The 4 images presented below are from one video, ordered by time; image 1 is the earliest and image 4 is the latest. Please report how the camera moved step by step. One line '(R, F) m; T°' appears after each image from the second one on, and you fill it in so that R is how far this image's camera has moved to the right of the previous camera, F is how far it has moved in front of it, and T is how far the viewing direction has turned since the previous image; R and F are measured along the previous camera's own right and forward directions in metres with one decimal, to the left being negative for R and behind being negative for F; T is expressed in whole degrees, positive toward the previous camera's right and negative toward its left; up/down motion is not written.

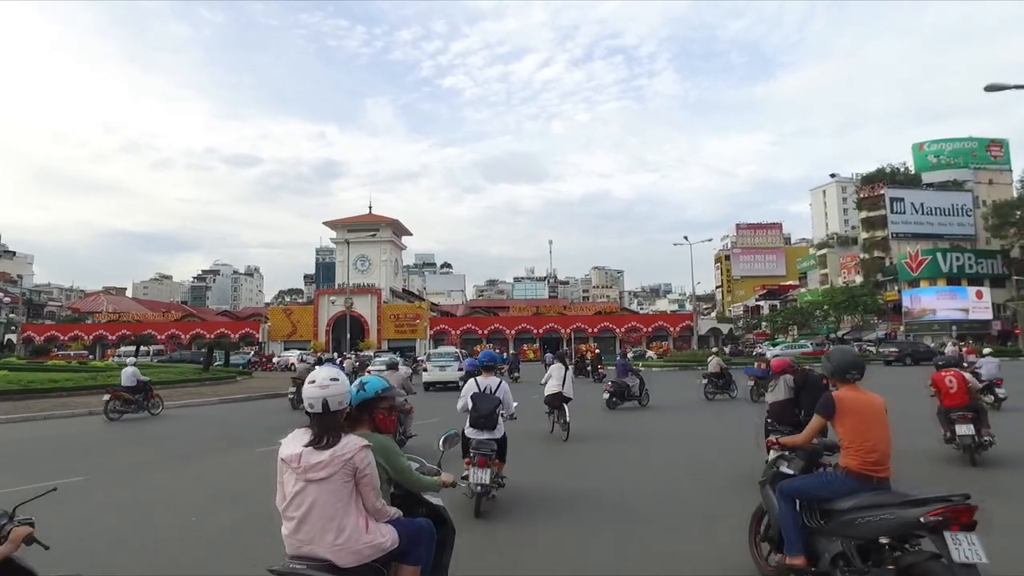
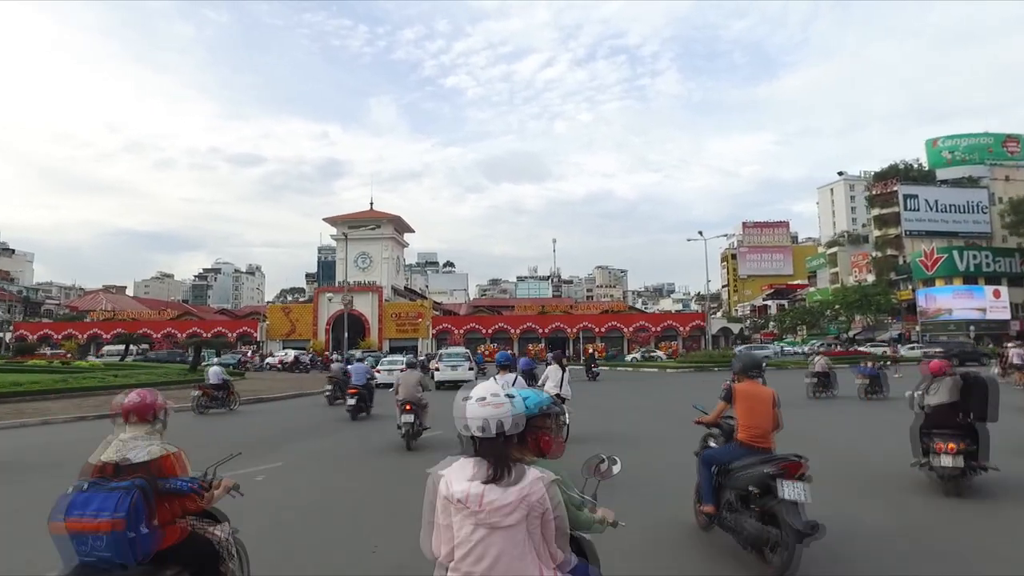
(-0.2, +1.3) m; 0°
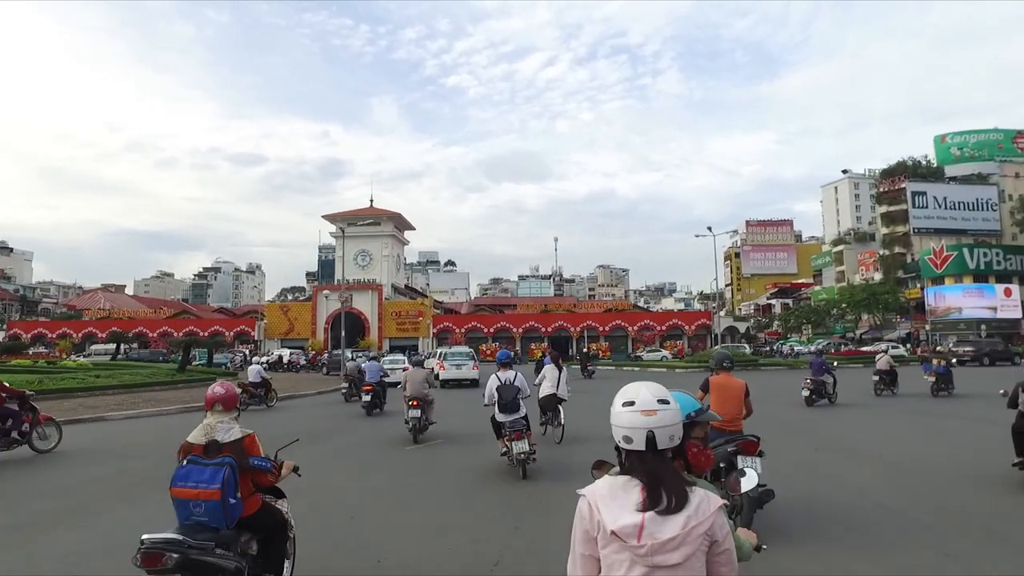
(-0.1, +0.8) m; 0°
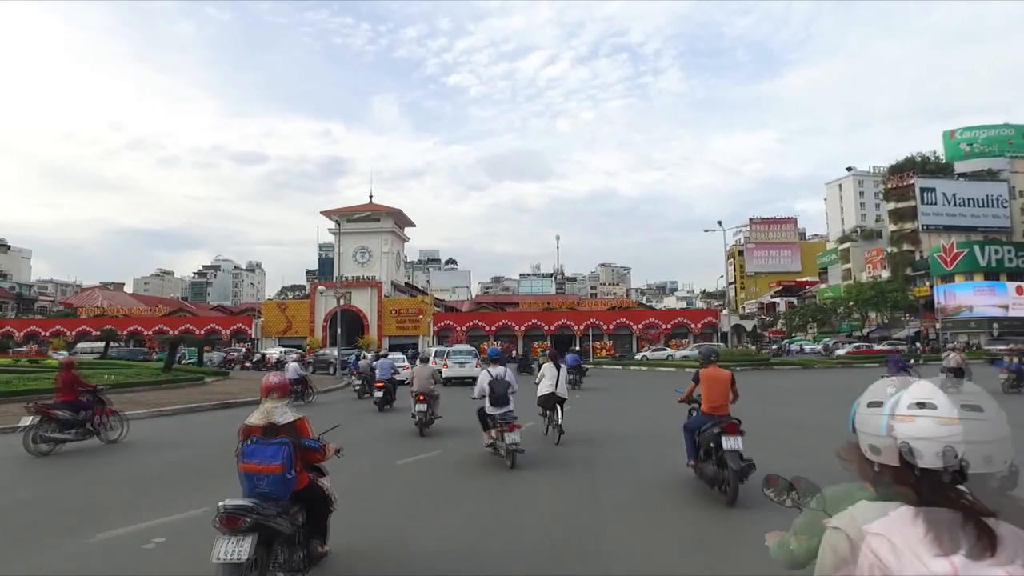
(-0.1, +0.9) m; 0°
